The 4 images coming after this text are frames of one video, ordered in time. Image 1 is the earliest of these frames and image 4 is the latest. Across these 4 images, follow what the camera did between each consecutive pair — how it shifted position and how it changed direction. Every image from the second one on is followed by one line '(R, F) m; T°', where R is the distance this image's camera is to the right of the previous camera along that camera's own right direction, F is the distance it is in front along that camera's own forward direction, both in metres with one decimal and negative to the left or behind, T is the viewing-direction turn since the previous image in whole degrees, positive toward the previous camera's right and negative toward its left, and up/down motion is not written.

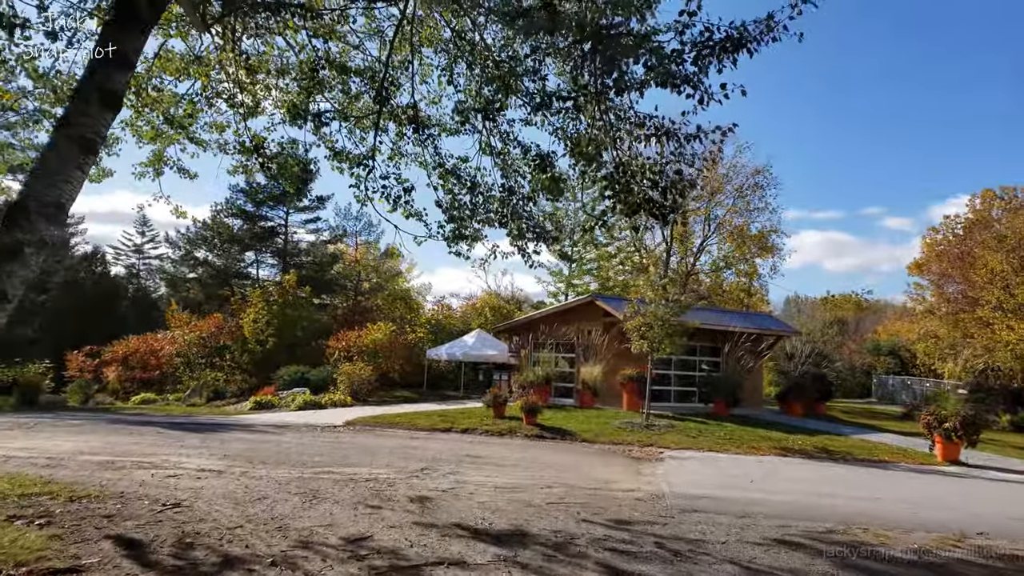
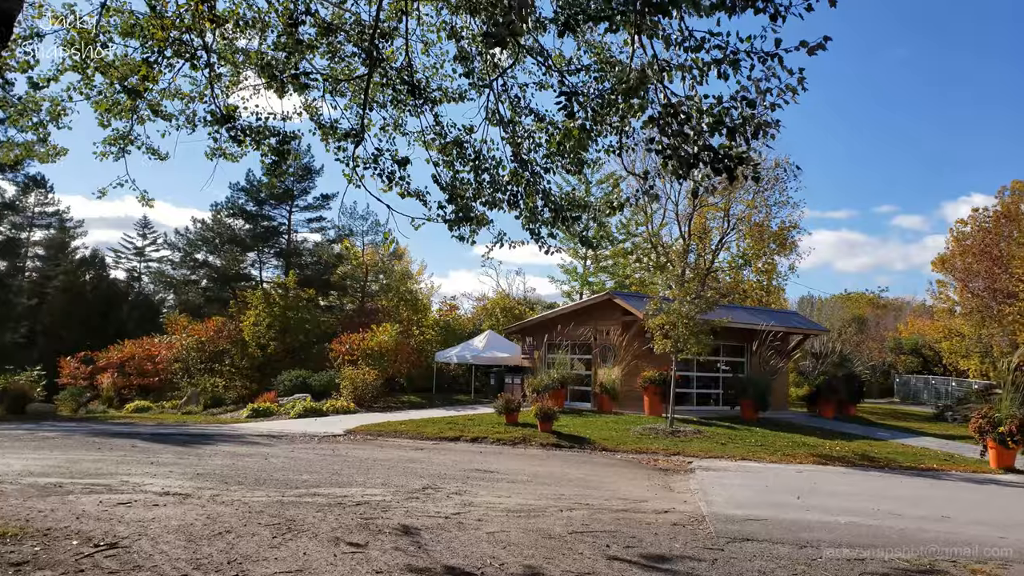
(0.0, +1.2) m; -1°
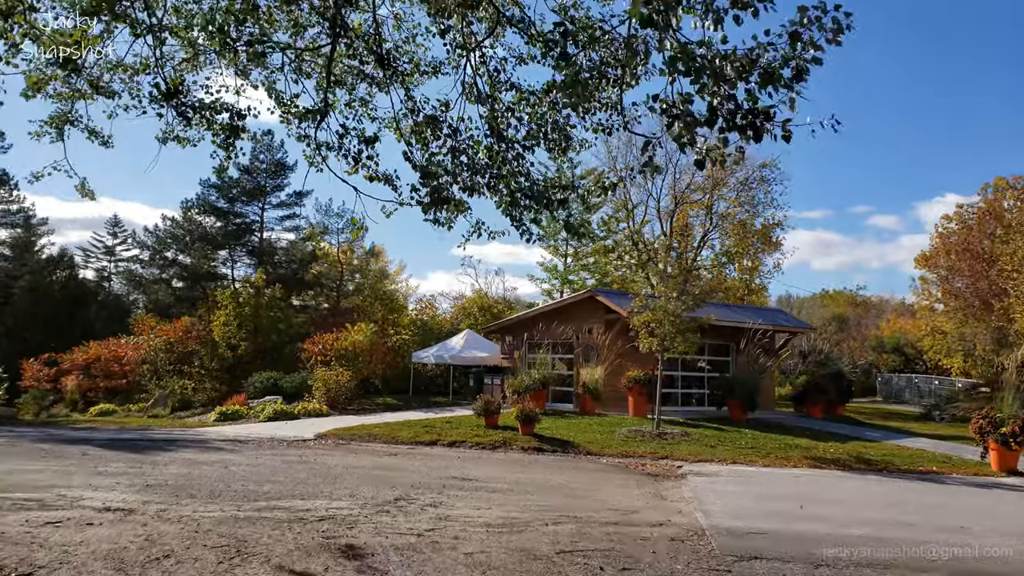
(0.0, +0.6) m; +1°
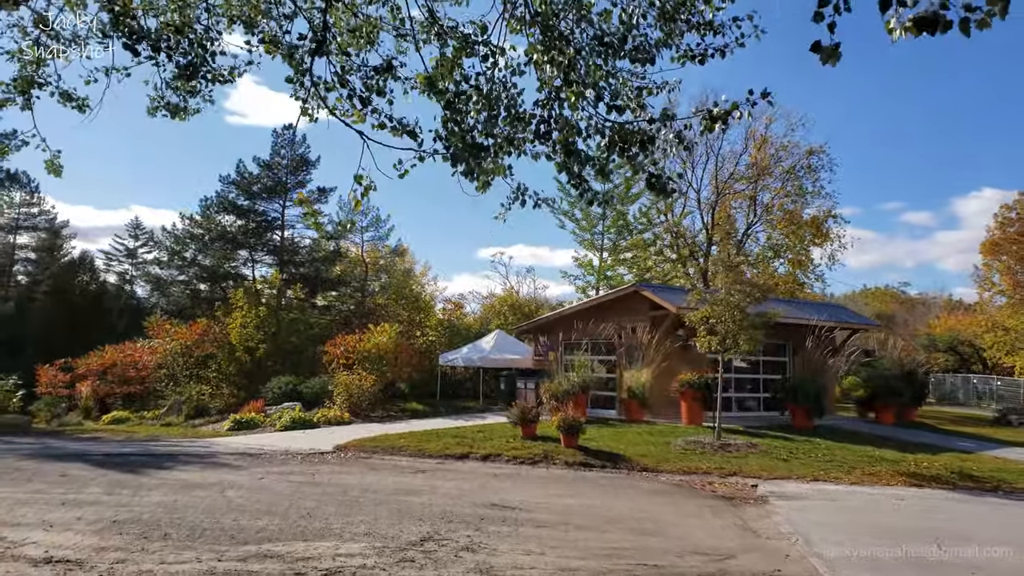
(-0.2, +1.5) m; -2°
